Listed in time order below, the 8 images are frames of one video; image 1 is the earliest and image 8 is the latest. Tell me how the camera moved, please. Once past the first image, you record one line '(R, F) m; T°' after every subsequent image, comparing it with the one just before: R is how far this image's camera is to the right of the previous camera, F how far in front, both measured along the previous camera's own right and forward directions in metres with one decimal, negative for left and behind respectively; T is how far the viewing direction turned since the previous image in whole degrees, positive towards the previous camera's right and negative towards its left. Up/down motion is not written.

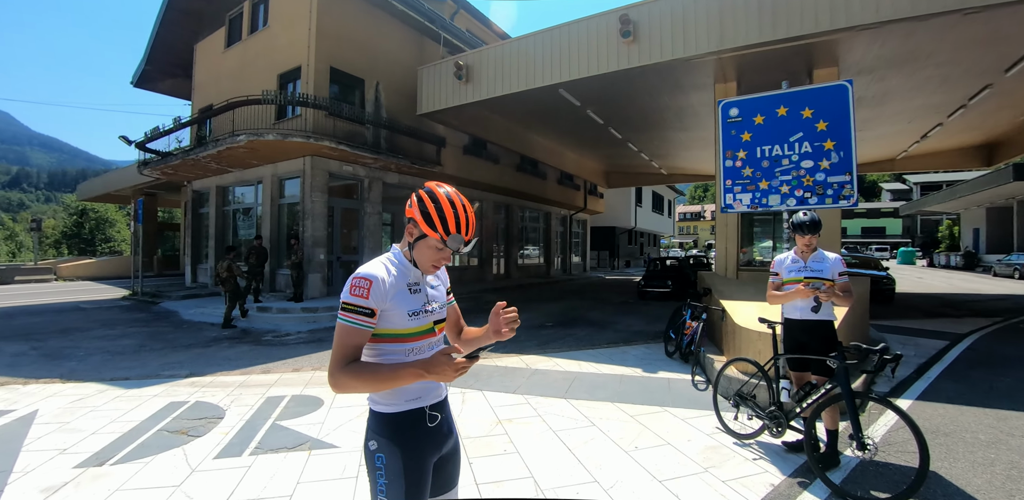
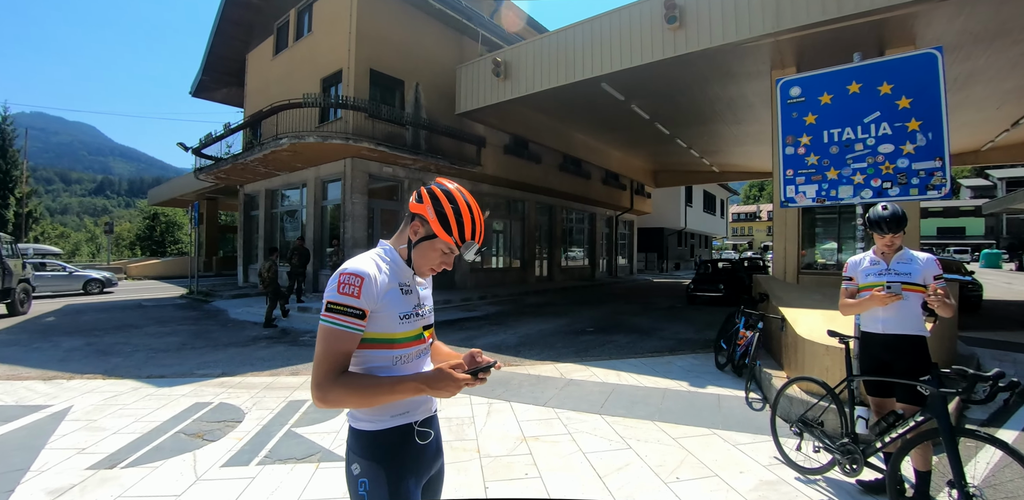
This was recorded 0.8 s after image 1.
(+0.2, +0.4) m; -5°
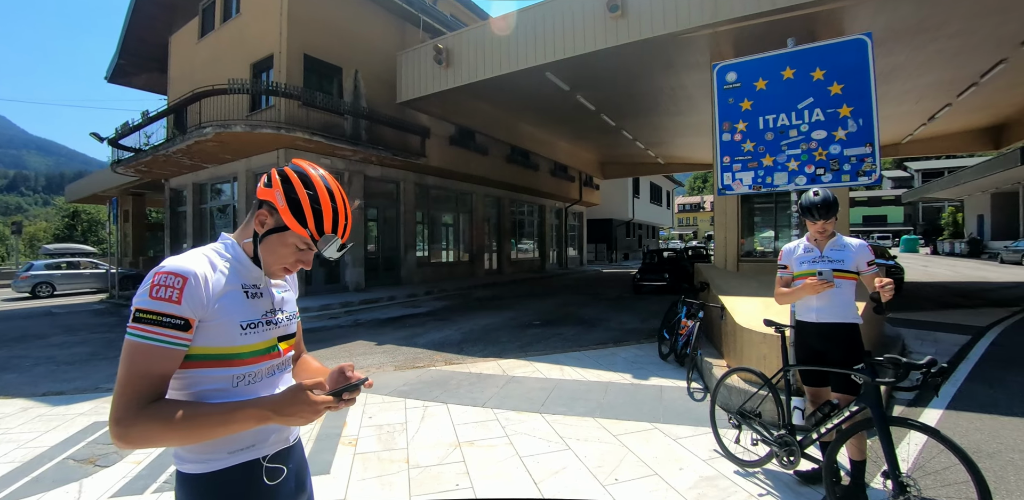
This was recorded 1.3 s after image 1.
(+0.3, +0.3) m; +6°
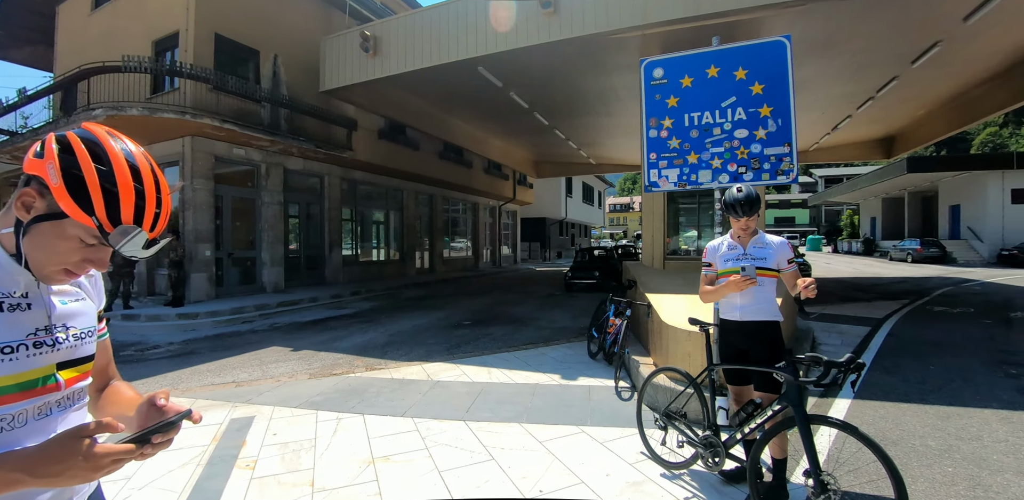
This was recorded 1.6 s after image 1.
(+0.2, +0.3) m; +8°
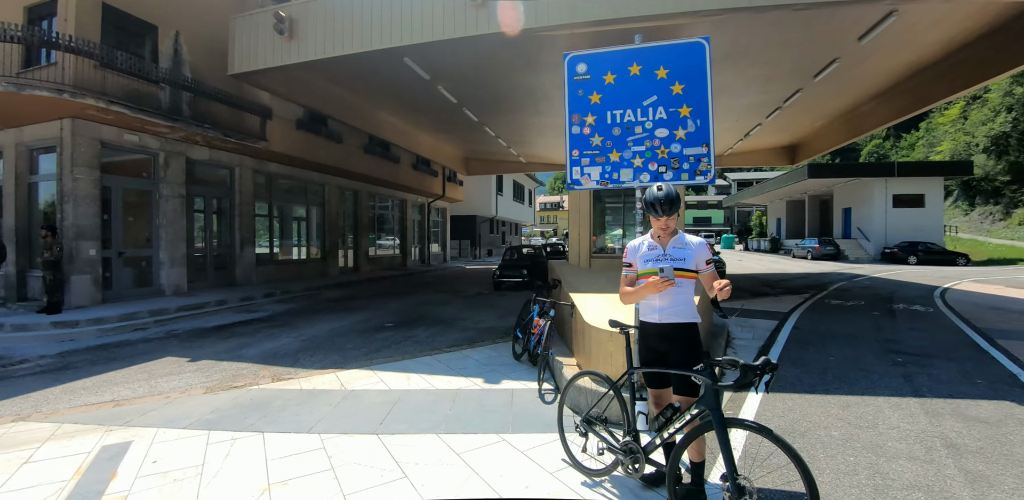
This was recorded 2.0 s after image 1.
(+0.2, +0.3) m; +8°
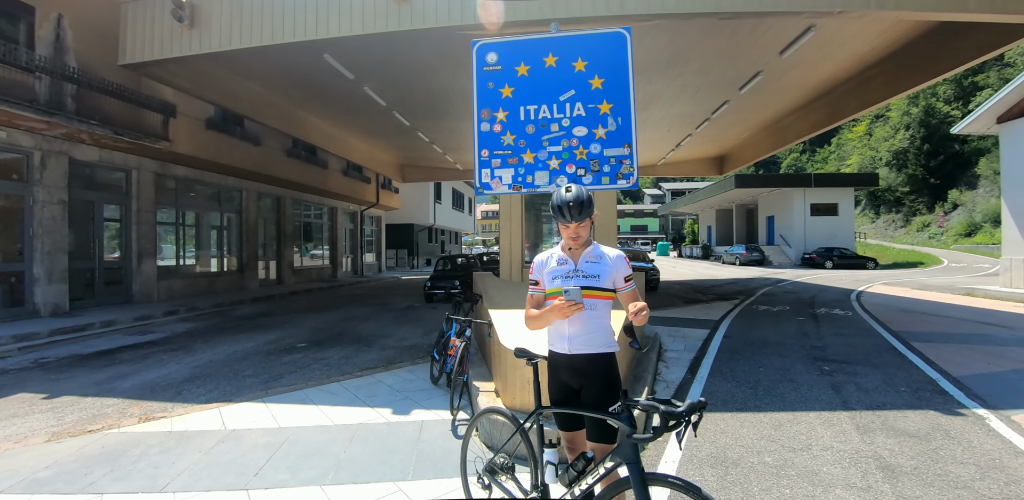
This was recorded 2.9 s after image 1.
(+0.4, +0.5) m; +7°
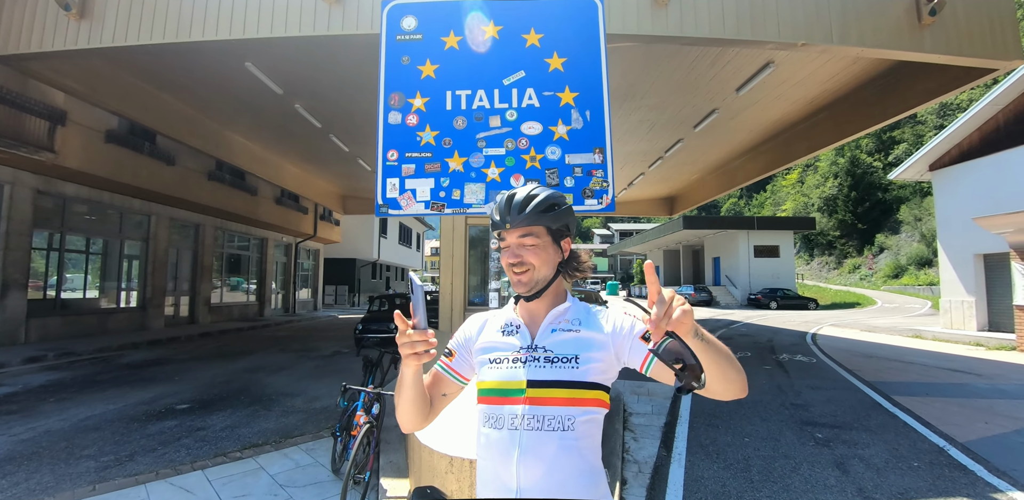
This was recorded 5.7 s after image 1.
(+0.2, +0.9) m; +6°
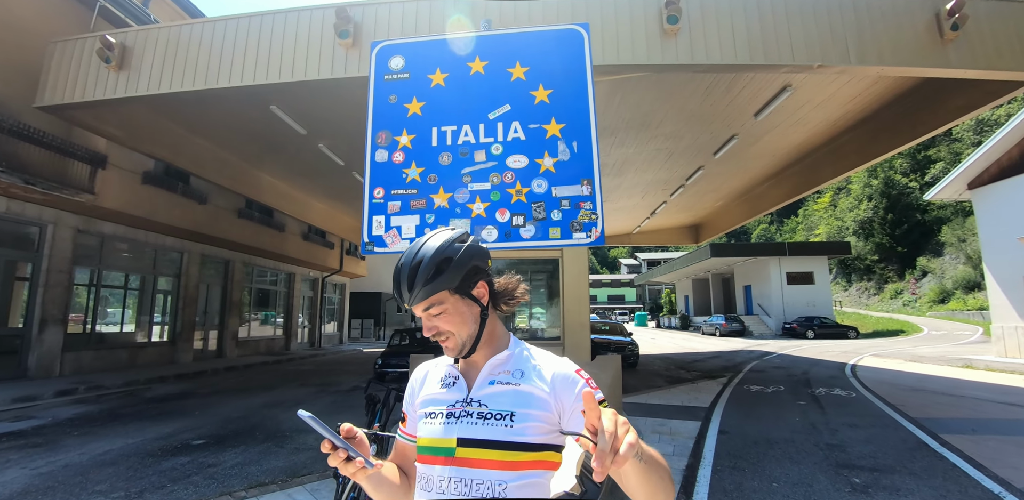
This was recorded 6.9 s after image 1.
(+0.2, 0.0) m; -3°
